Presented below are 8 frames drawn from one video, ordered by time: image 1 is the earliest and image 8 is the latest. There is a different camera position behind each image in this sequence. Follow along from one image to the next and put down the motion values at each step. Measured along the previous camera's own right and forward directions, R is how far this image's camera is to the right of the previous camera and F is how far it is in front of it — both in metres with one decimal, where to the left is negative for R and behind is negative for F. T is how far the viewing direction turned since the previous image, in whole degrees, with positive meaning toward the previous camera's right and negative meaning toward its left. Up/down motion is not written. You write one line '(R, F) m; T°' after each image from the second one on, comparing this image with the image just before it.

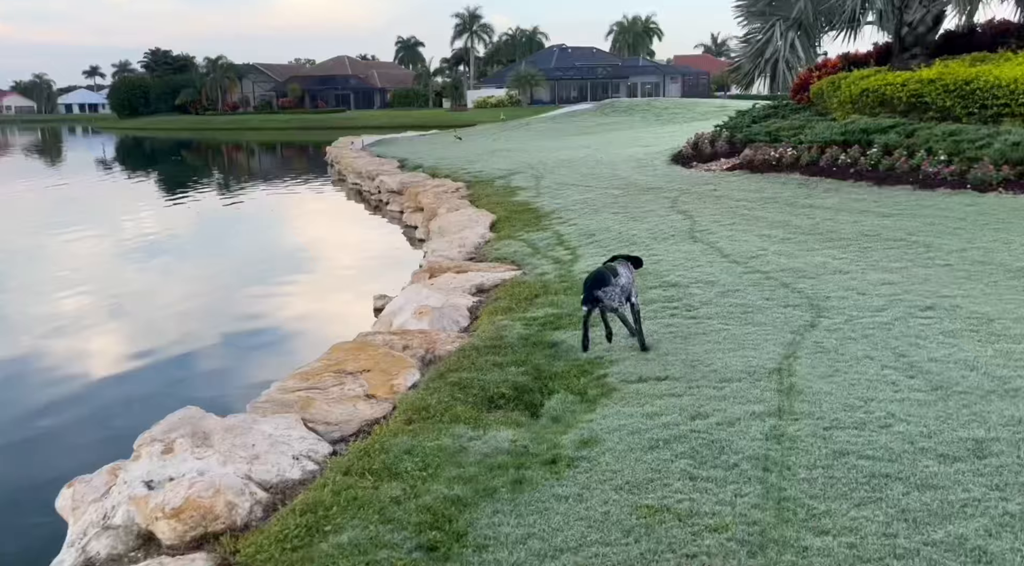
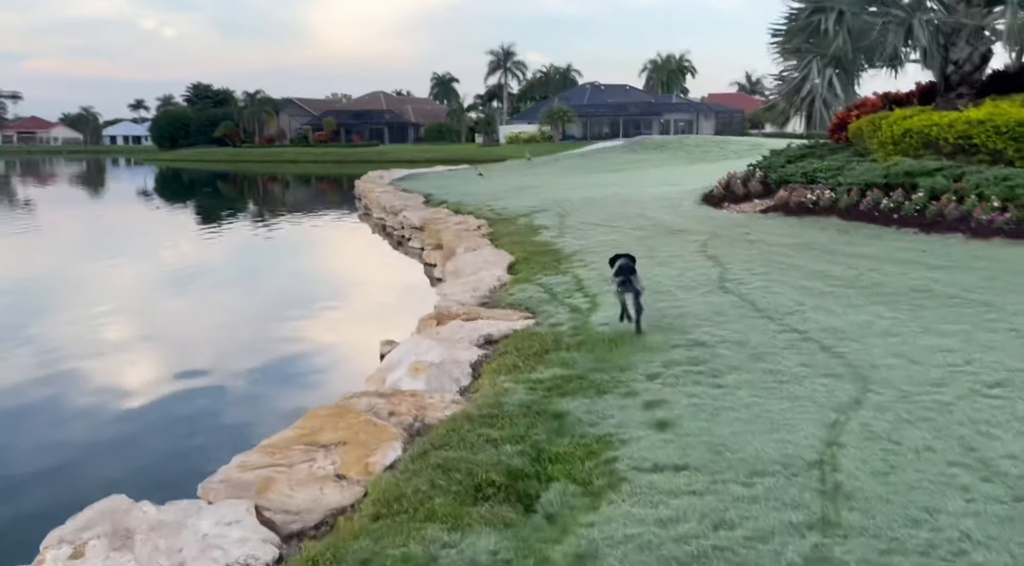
(+0.1, +0.6) m; -2°
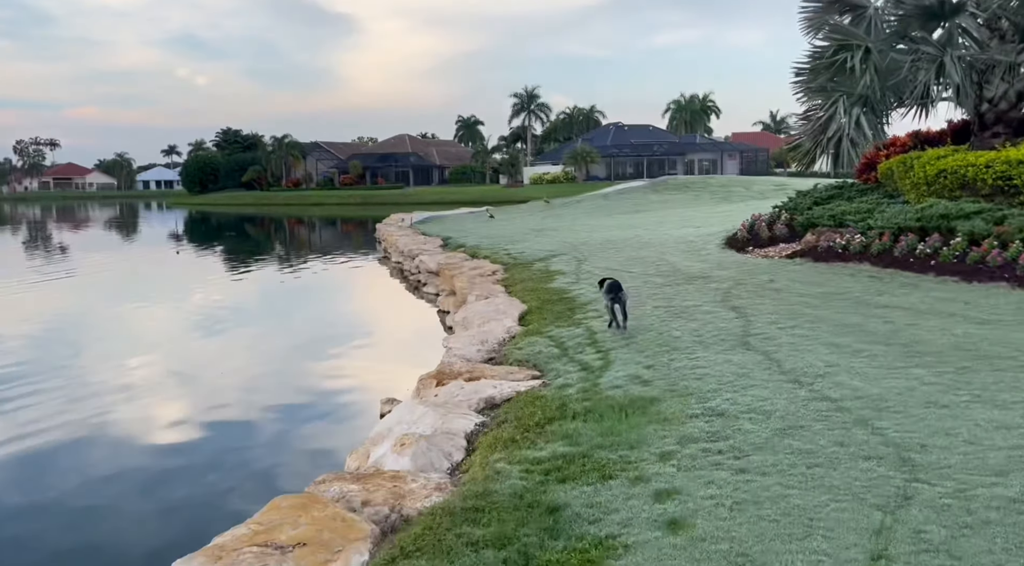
(+0.2, +0.6) m; -2°
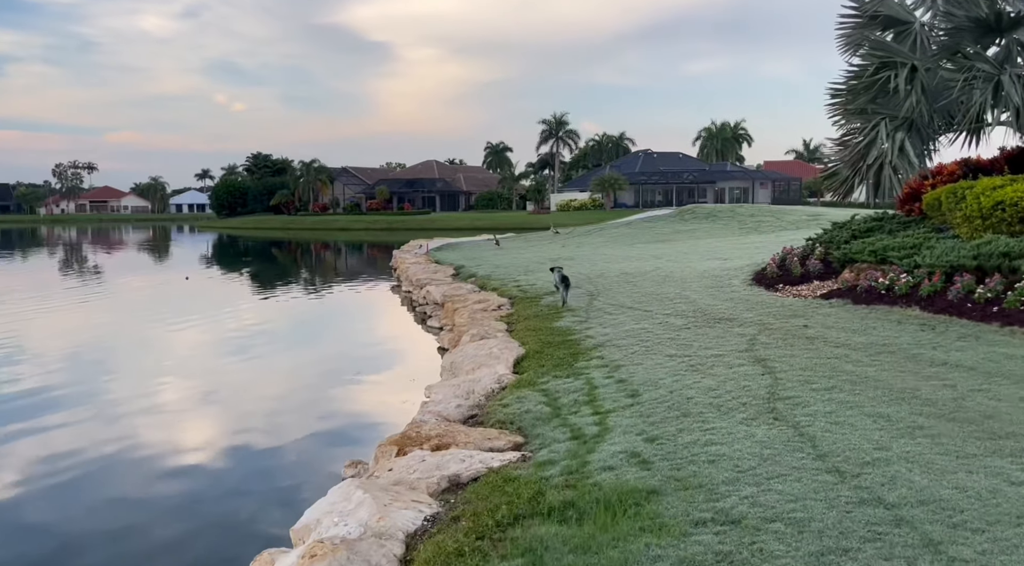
(+0.3, +1.2) m; -2°
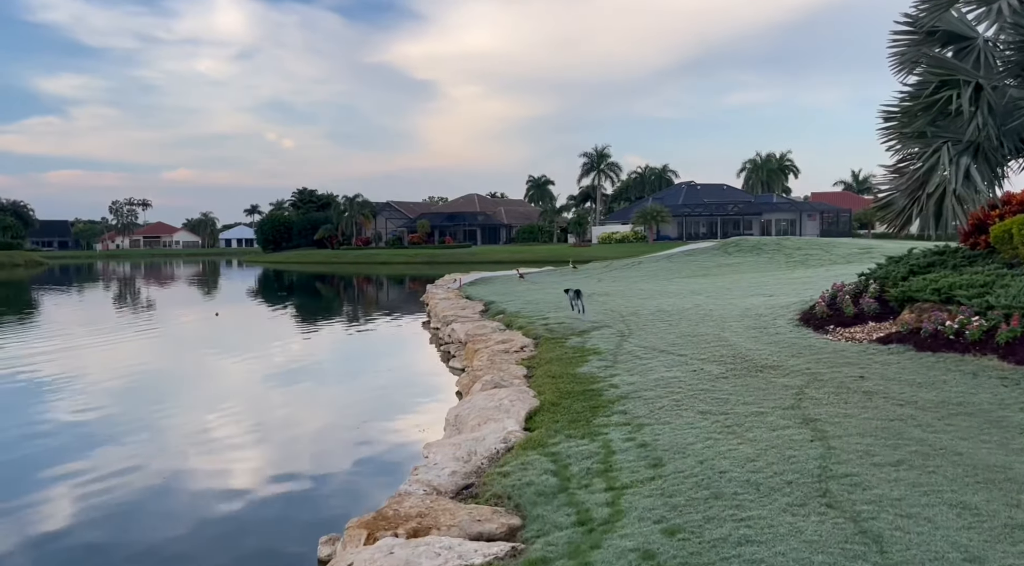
(+0.3, +1.0) m; -3°
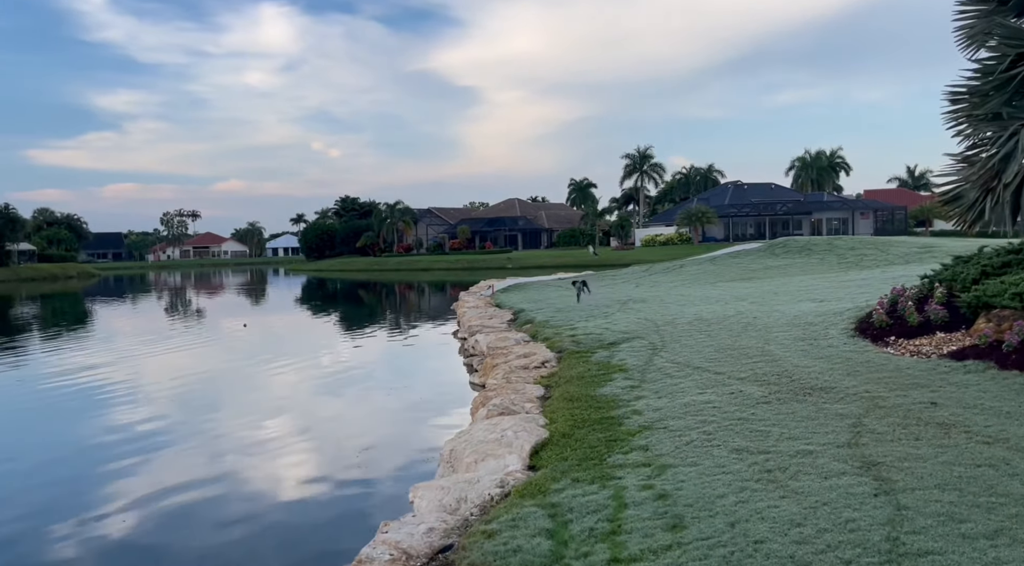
(+0.4, +1.2) m; -3°
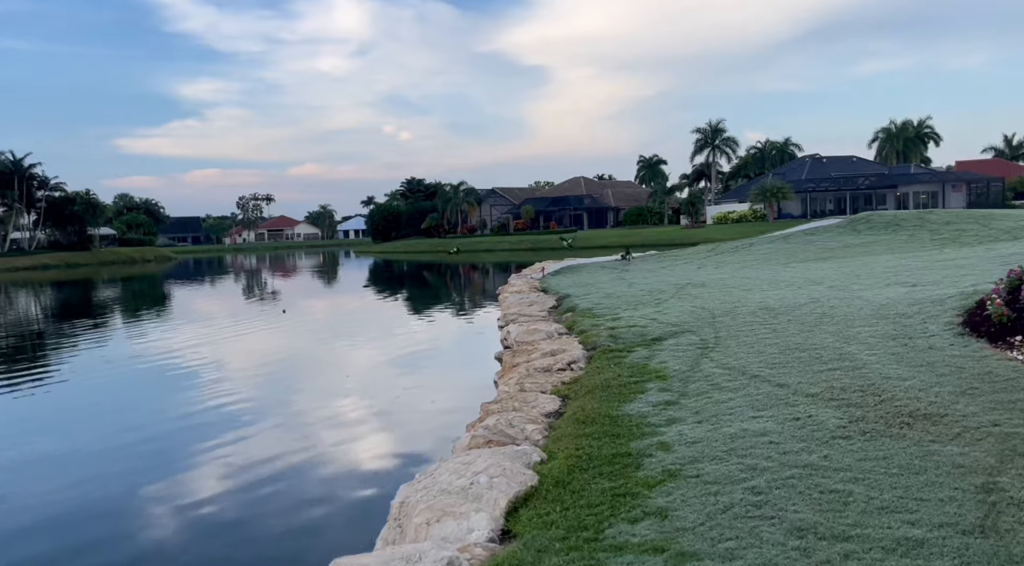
(+0.6, +2.0) m; -5°
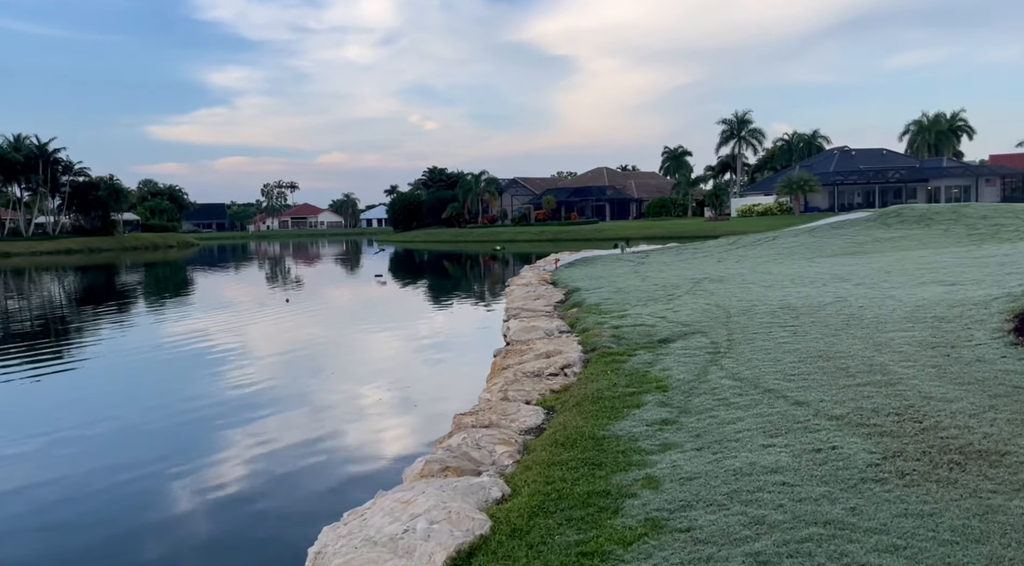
(+0.4, +1.1) m; -2°
